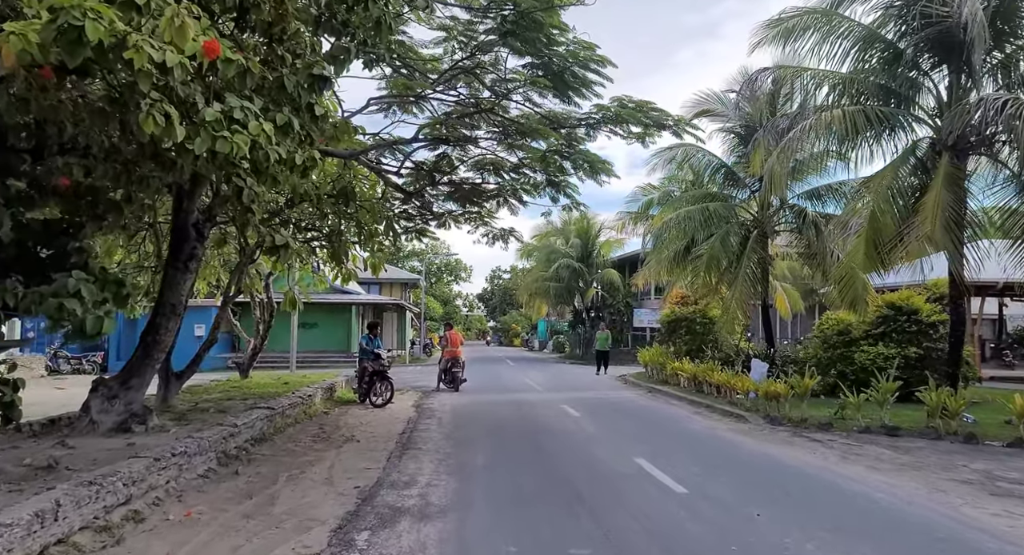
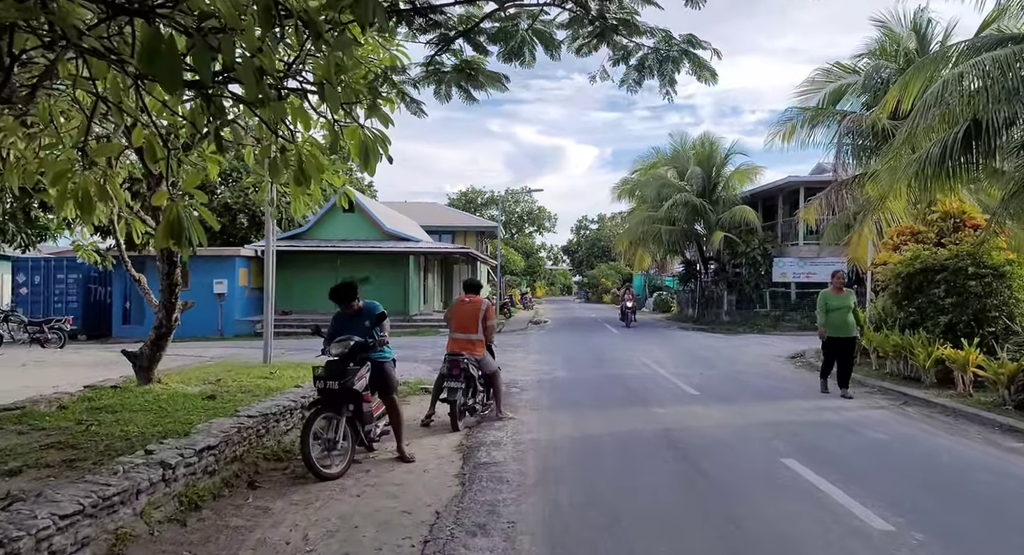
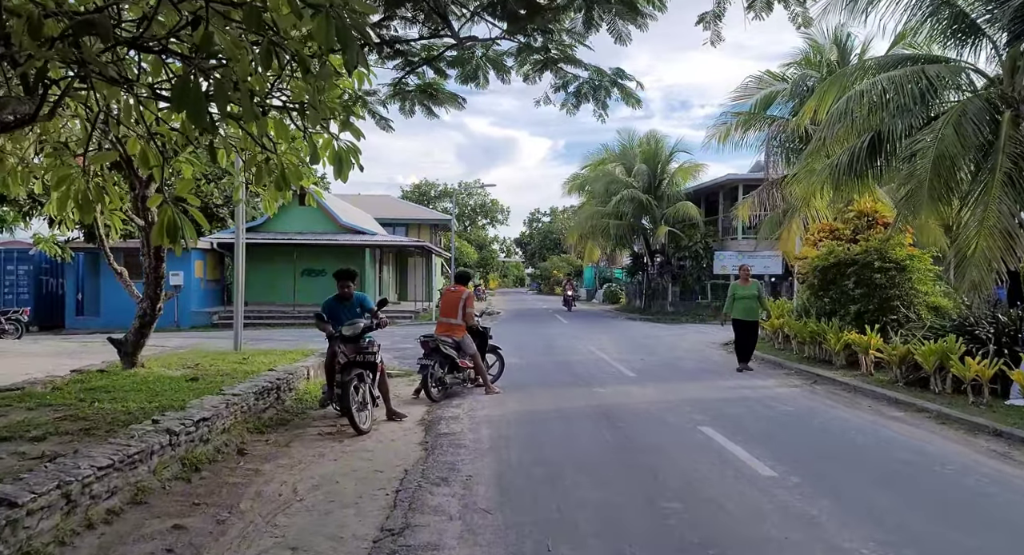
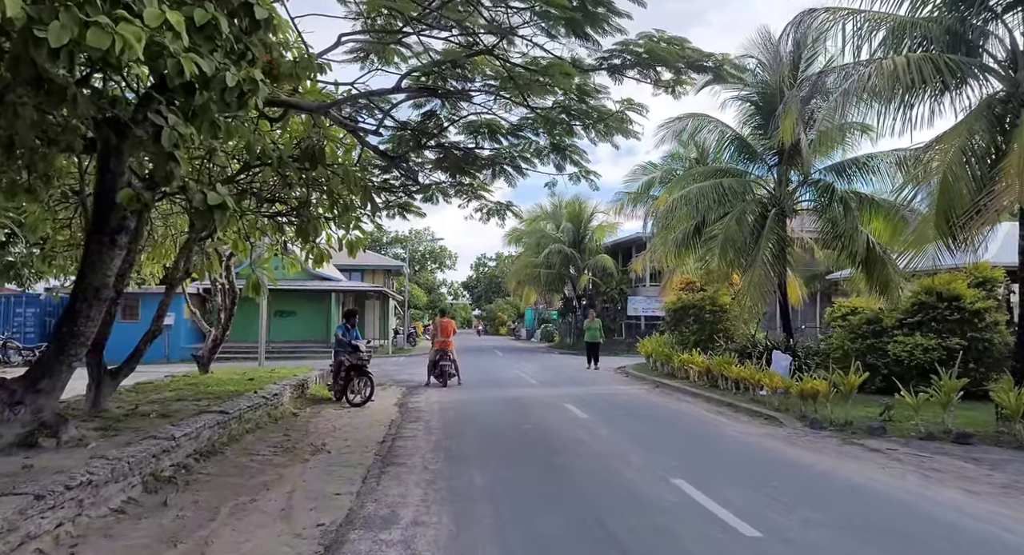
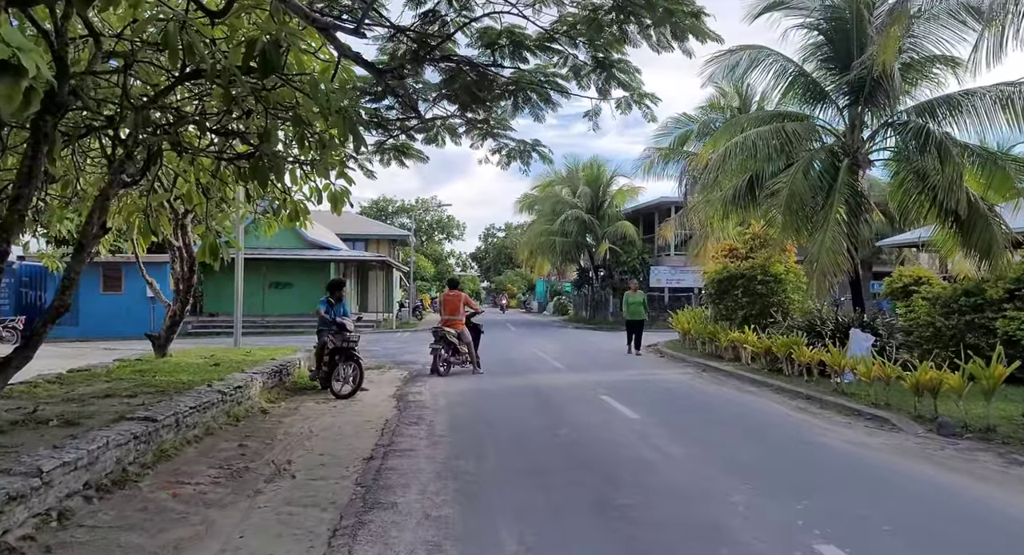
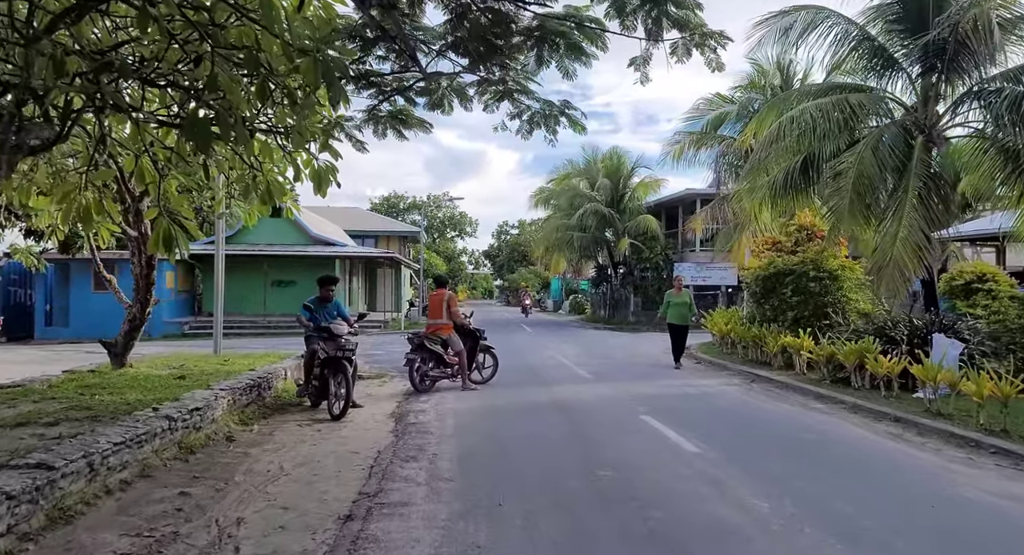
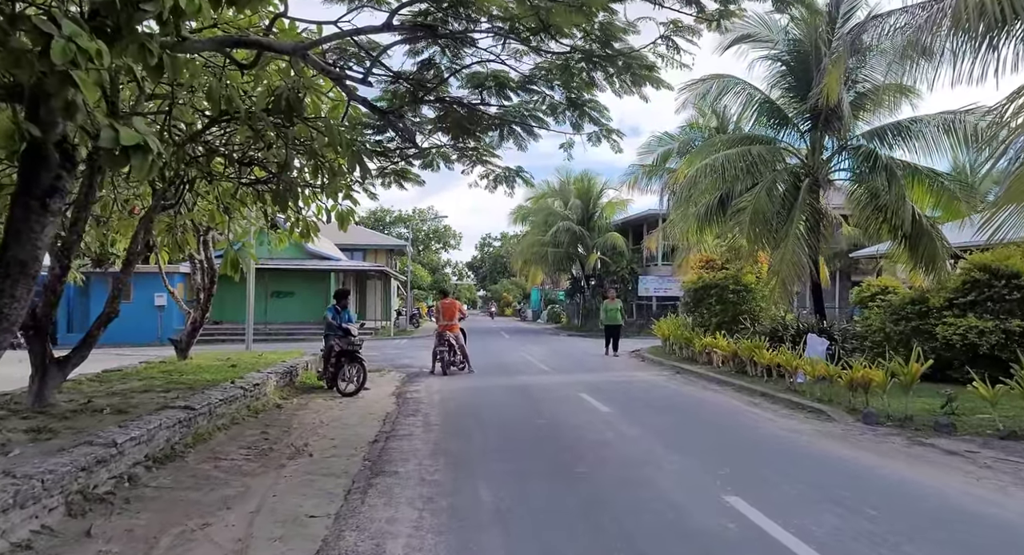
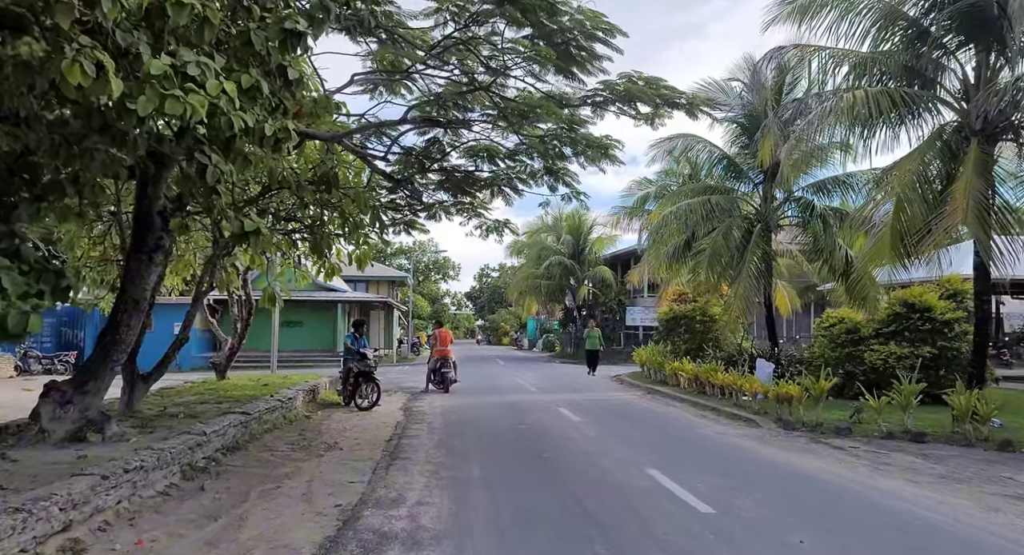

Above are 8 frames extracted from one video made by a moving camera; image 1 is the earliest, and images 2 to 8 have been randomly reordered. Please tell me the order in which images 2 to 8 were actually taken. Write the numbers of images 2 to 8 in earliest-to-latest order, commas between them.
8, 4, 7, 5, 6, 3, 2
